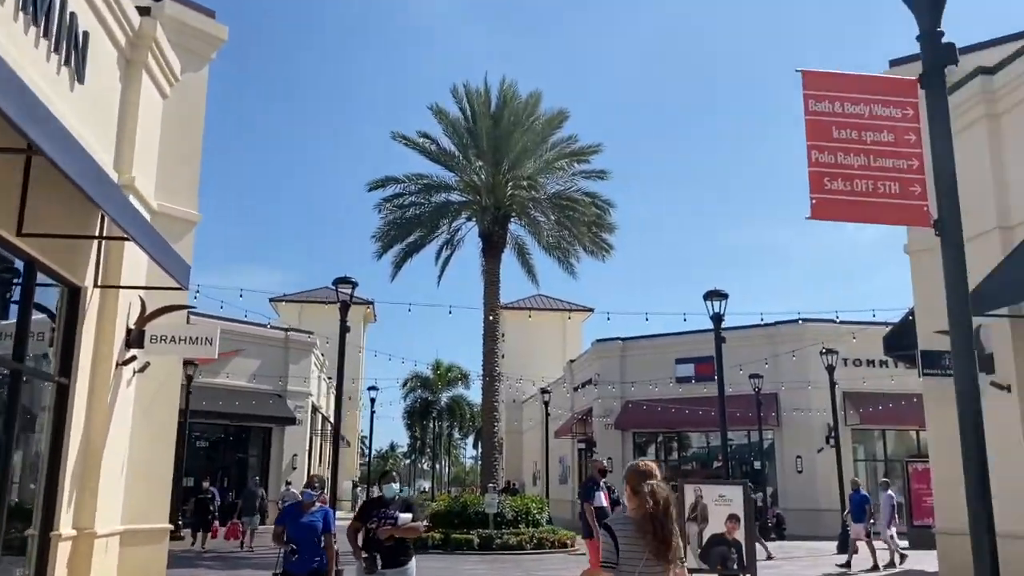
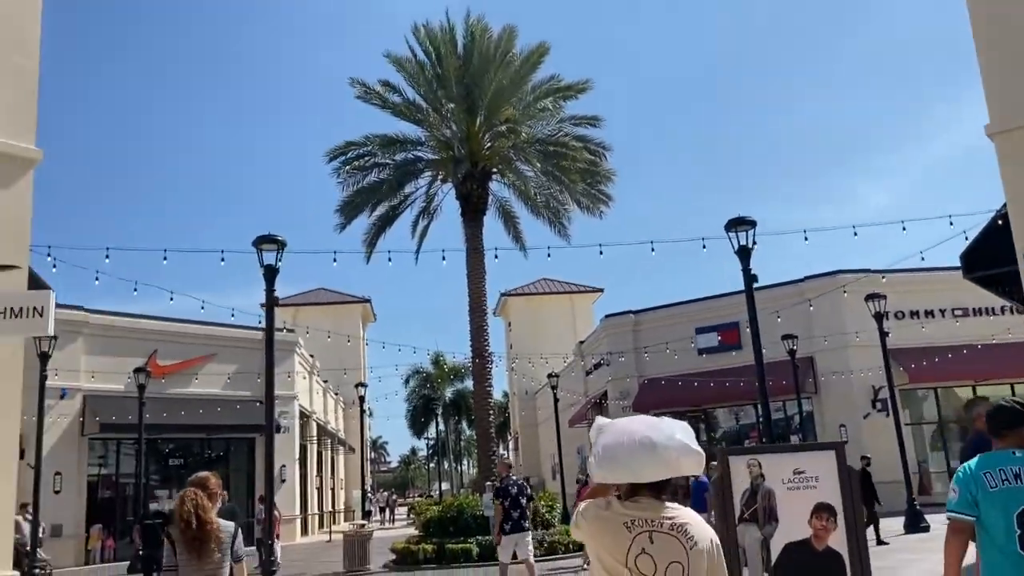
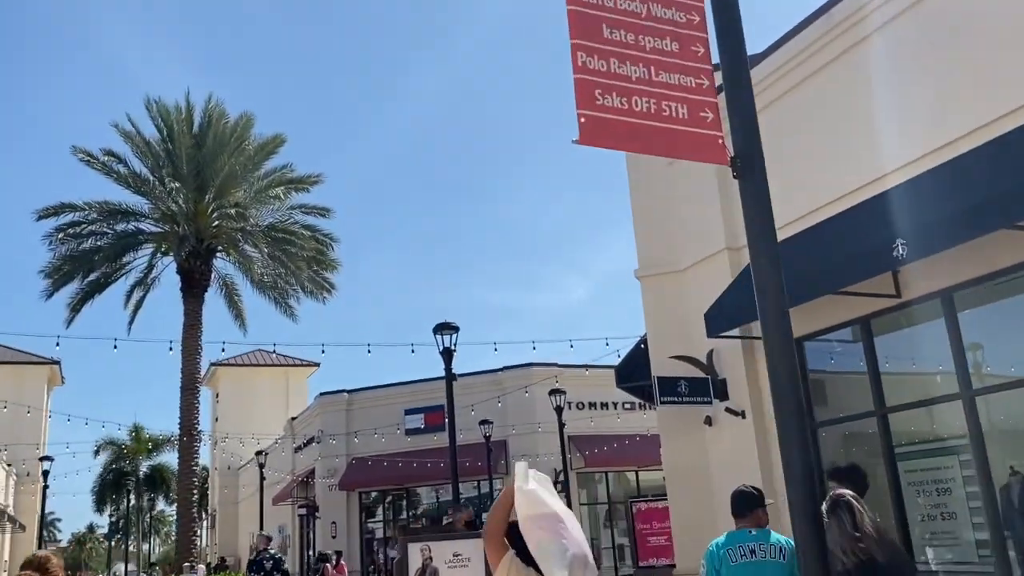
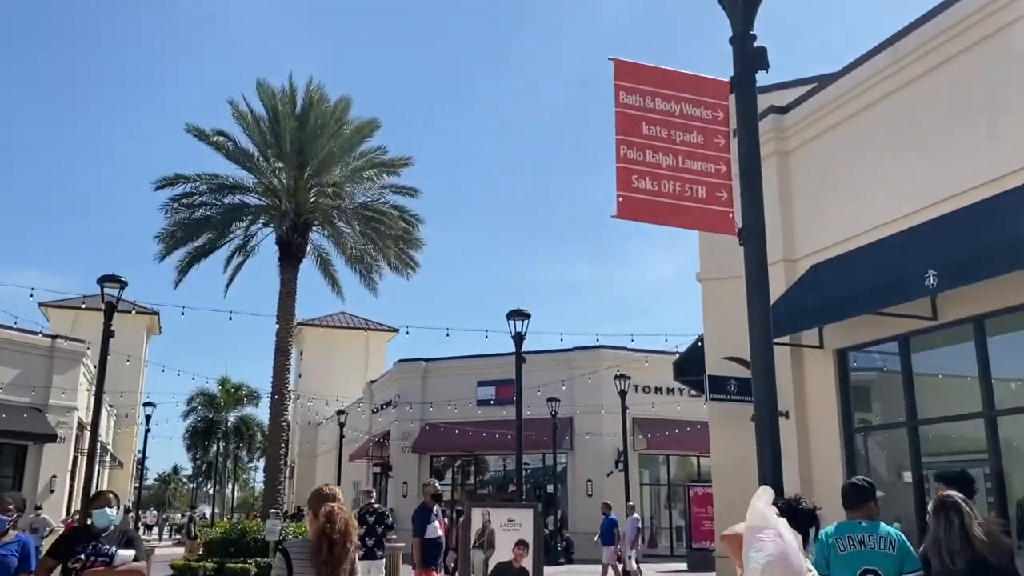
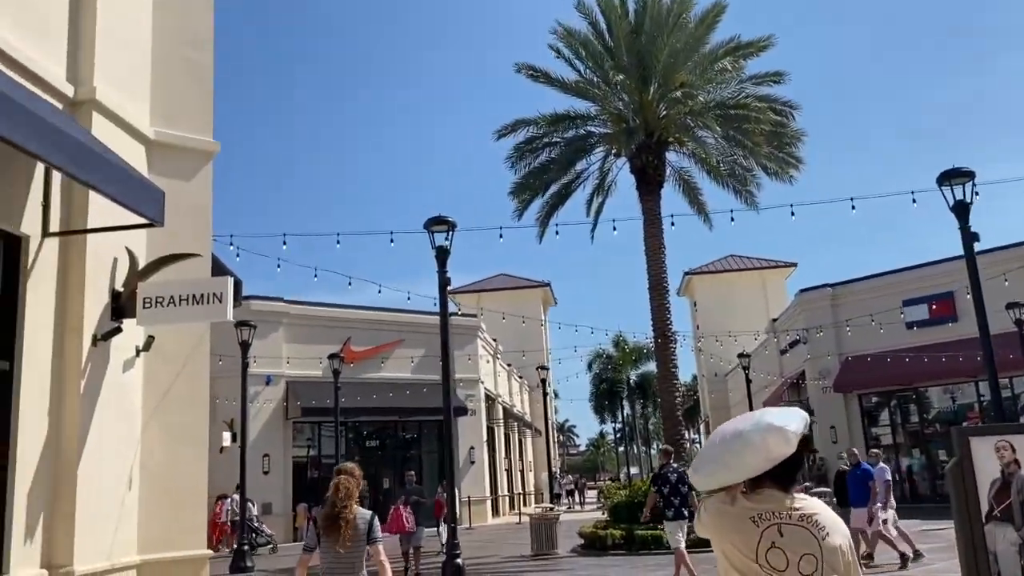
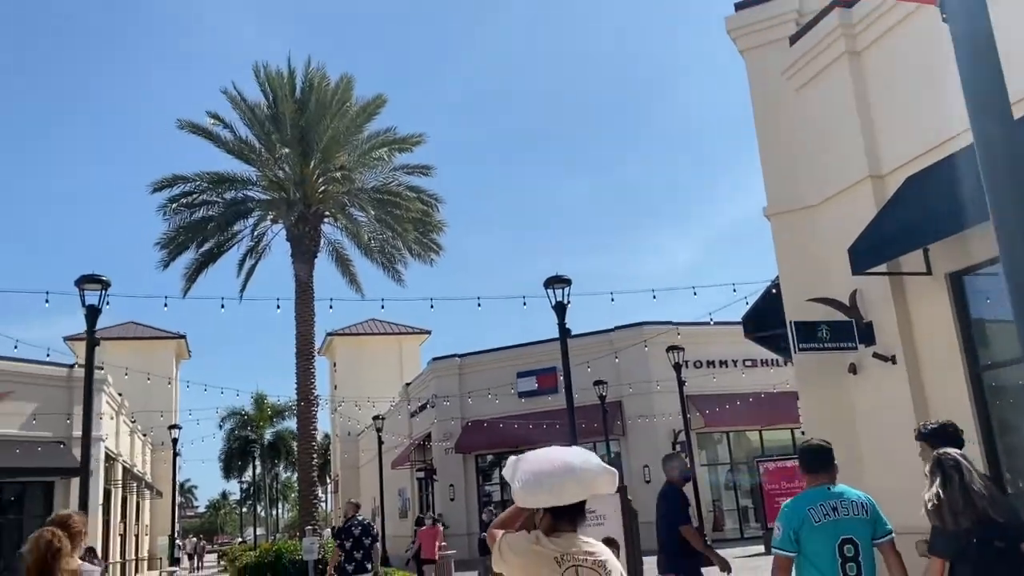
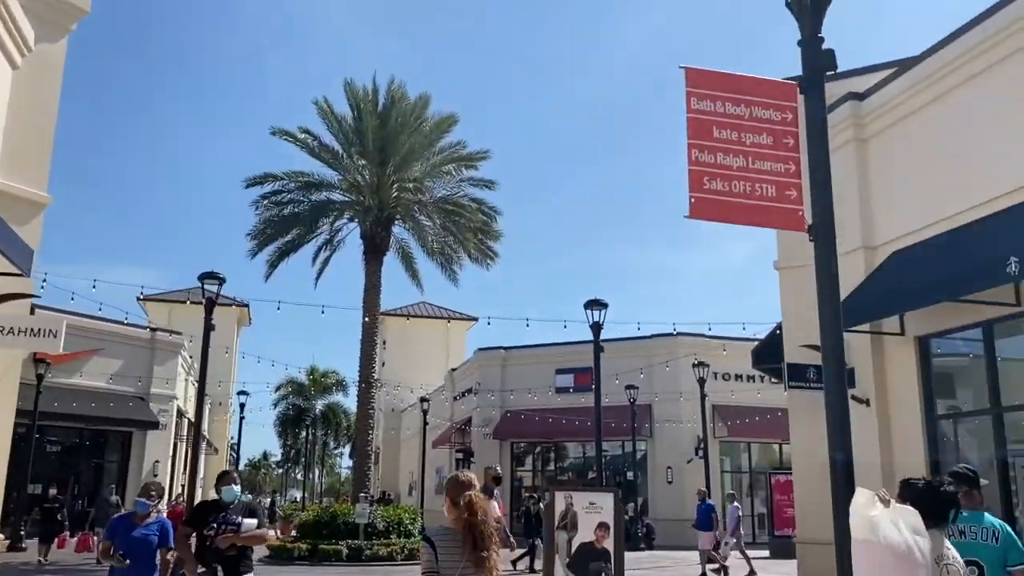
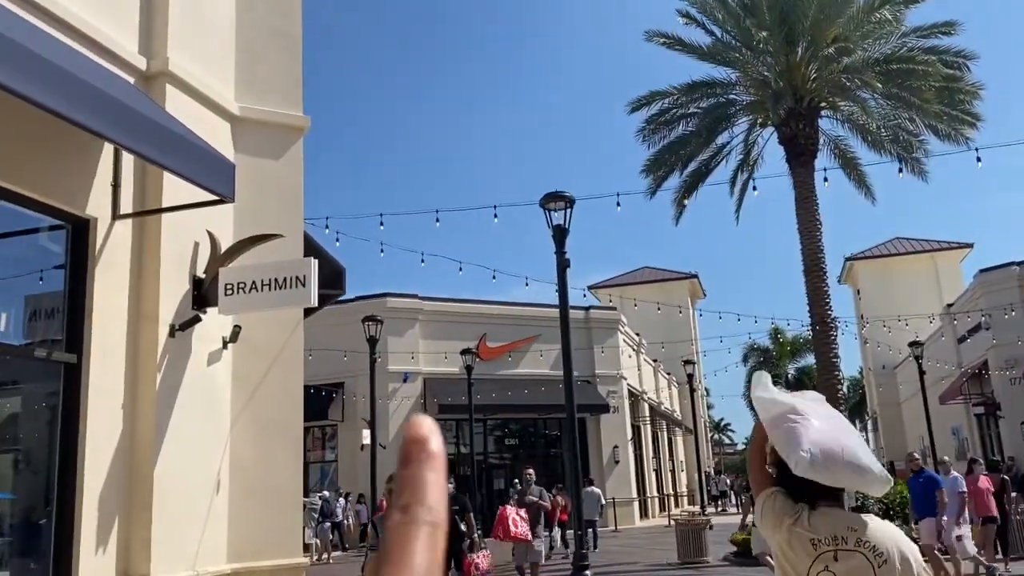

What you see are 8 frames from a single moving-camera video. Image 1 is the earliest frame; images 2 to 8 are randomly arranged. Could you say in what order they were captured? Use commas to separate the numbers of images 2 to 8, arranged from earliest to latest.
7, 4, 3, 6, 2, 5, 8
